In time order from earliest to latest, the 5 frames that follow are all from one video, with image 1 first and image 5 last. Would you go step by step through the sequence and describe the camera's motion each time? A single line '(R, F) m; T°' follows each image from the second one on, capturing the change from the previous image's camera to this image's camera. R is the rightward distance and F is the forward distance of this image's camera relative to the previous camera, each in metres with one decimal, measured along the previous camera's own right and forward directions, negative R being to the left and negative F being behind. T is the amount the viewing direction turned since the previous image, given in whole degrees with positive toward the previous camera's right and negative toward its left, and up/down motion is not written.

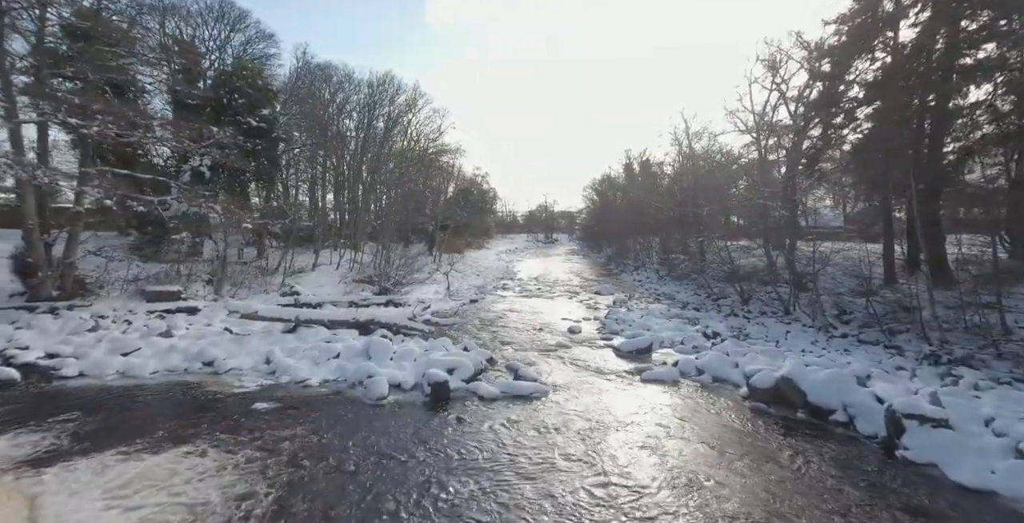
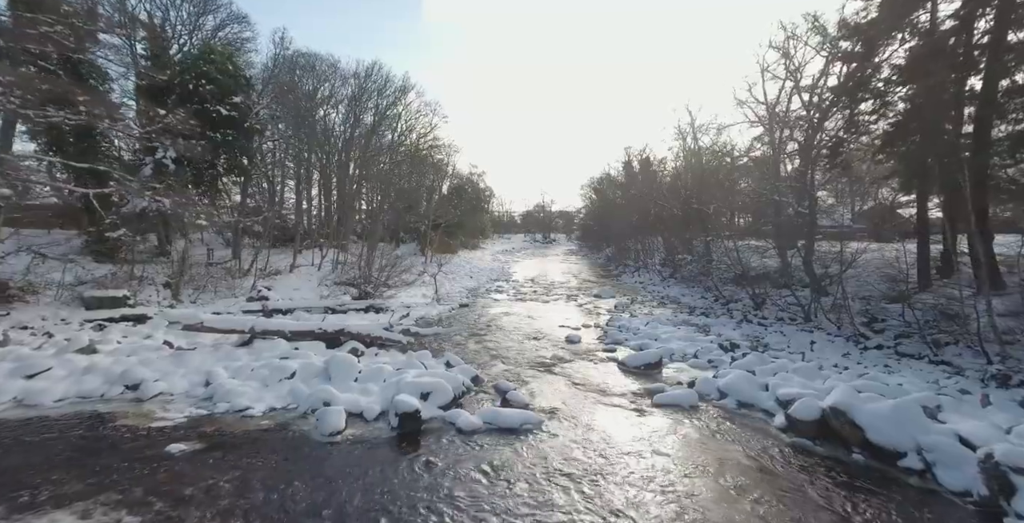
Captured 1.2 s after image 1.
(+0.1, +1.1) m; 0°
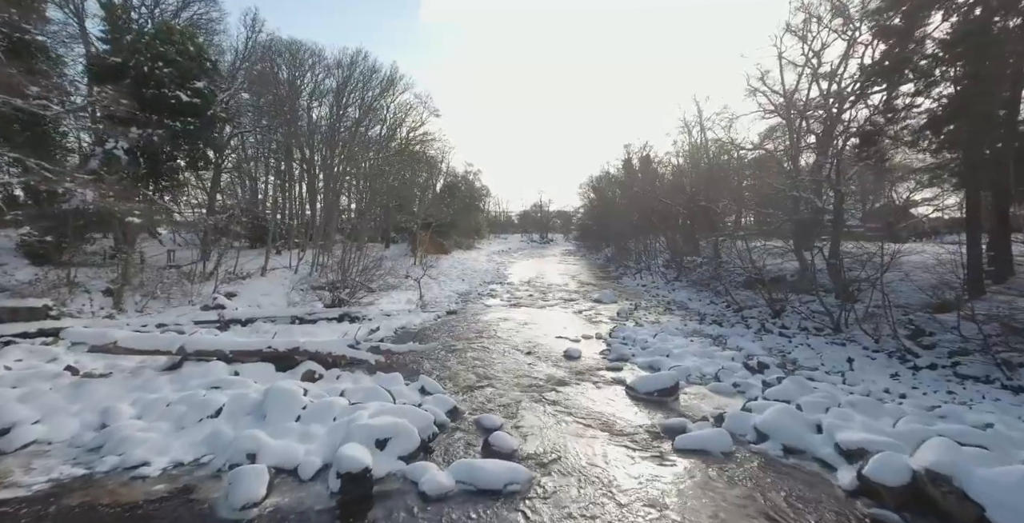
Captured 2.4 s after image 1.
(+0.1, +1.3) m; 0°
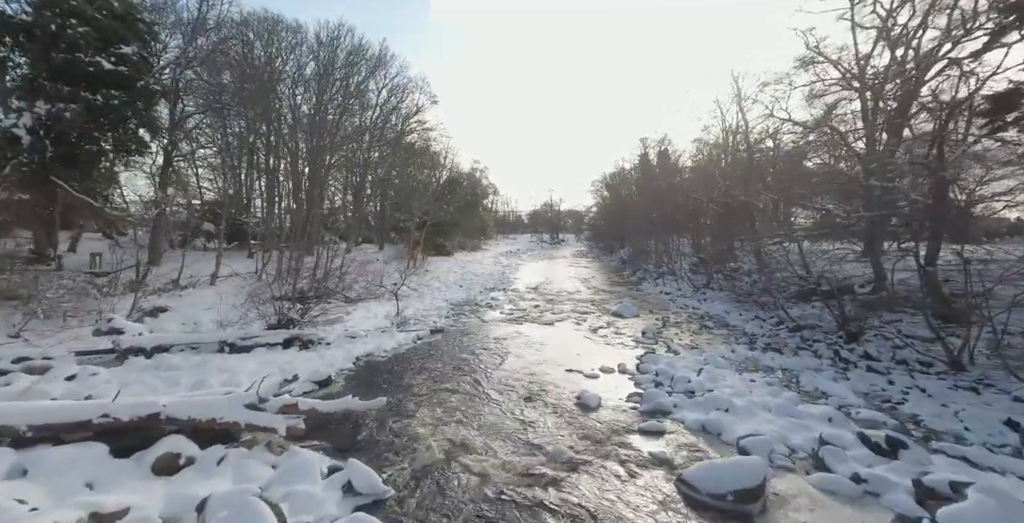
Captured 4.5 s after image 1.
(+0.3, +2.5) m; -1°
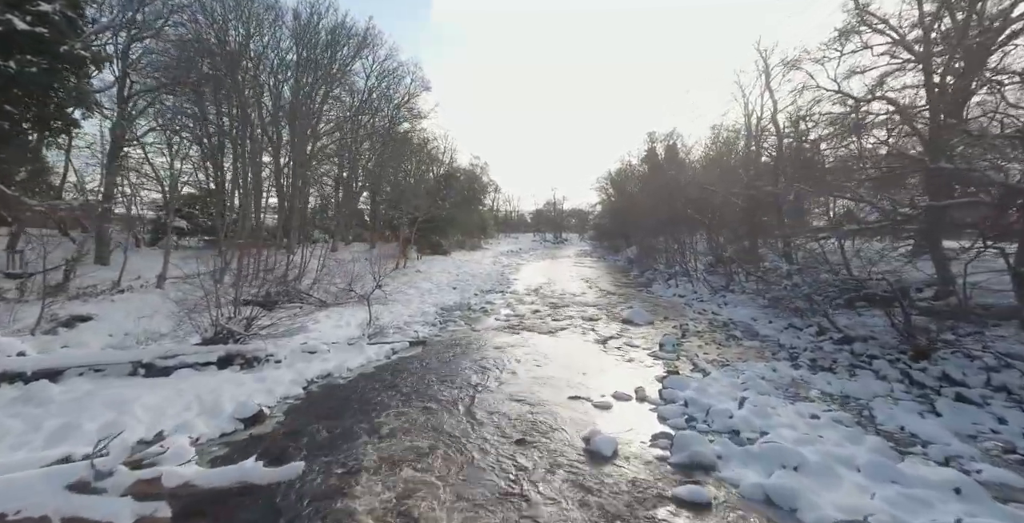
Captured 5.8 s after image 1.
(+0.2, +1.6) m; 0°
